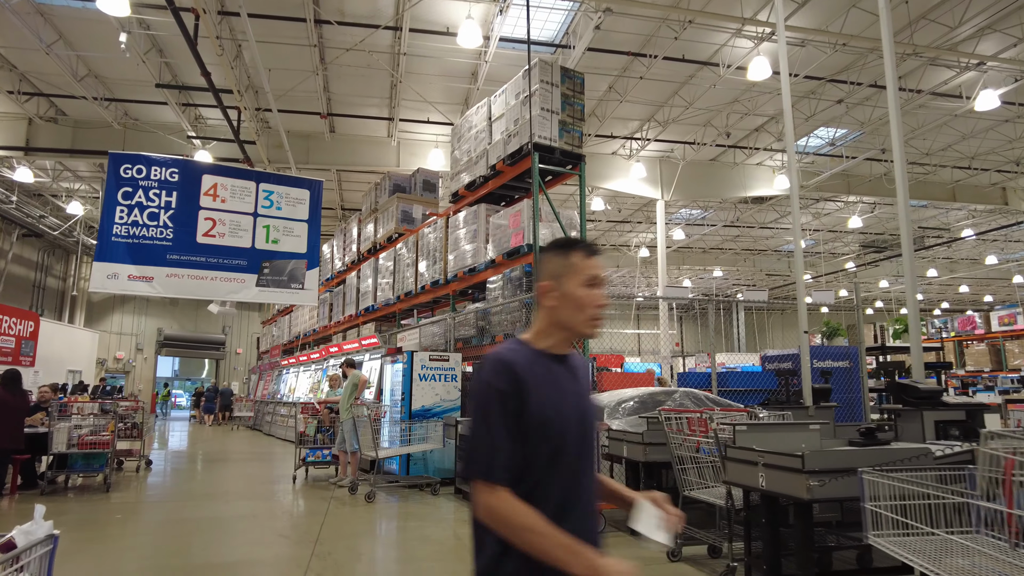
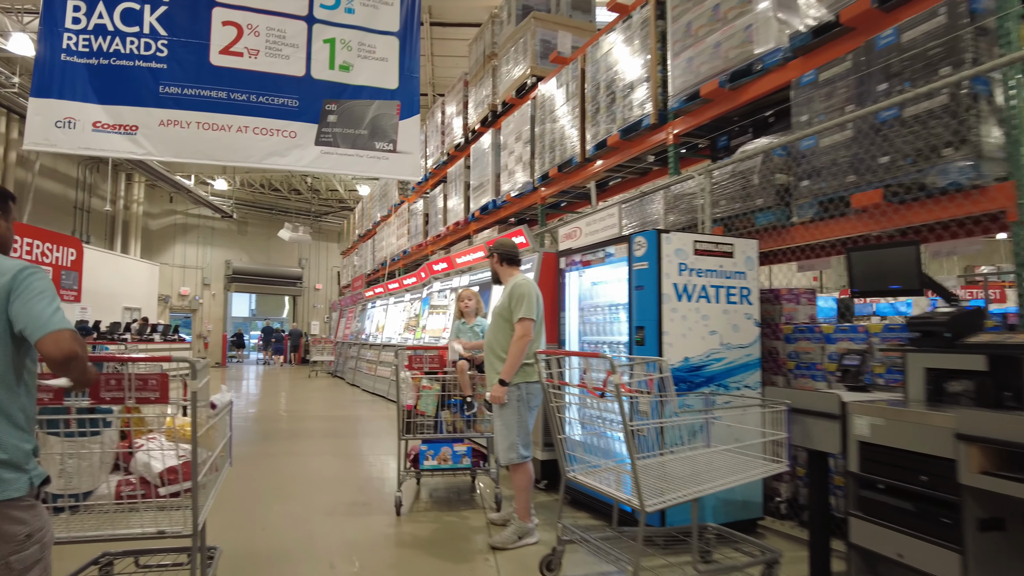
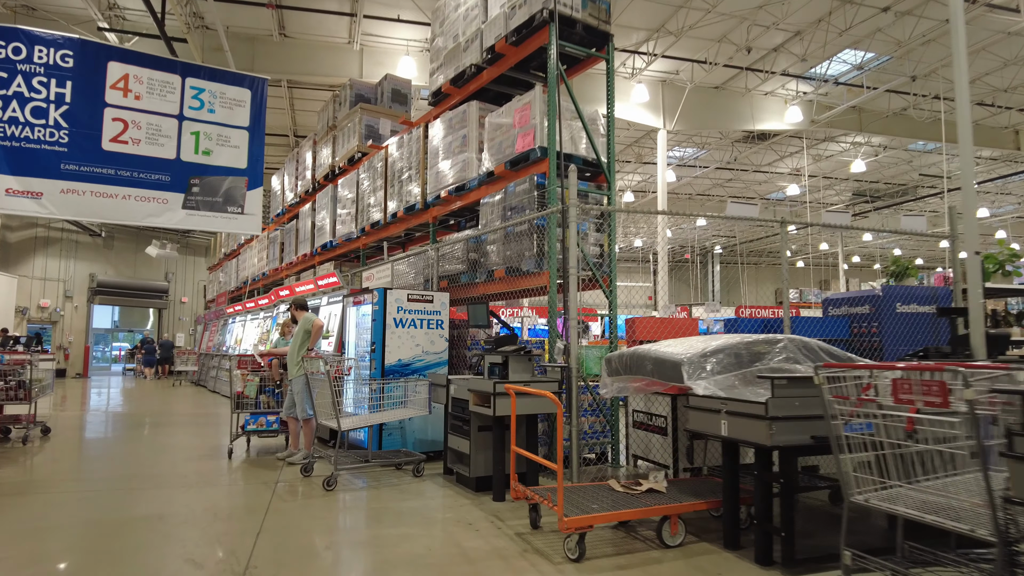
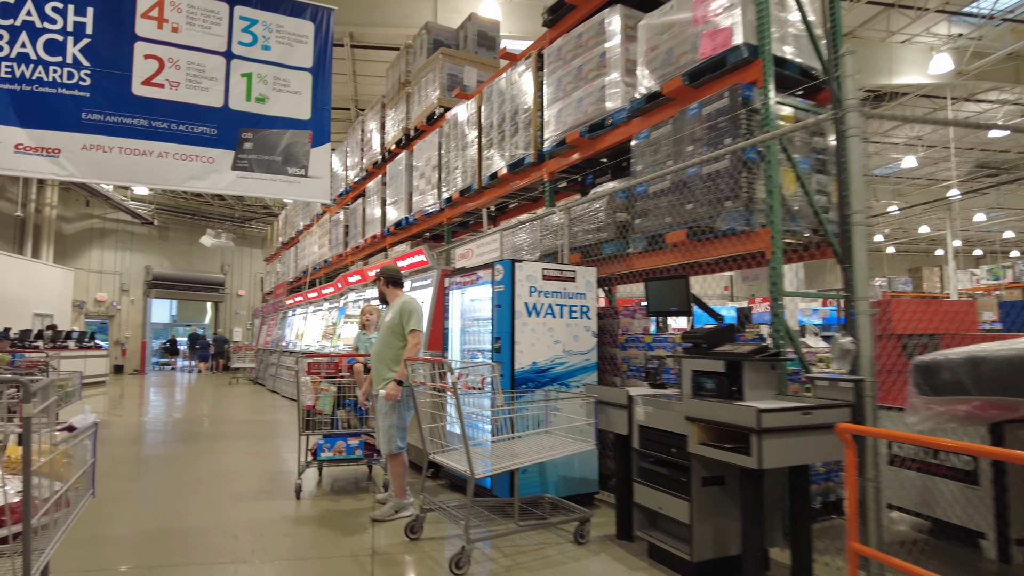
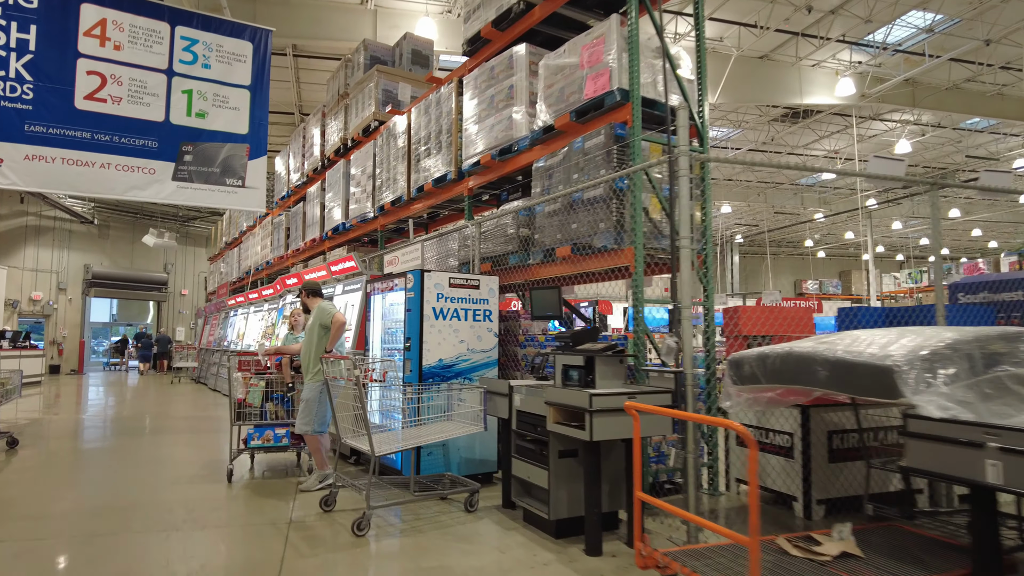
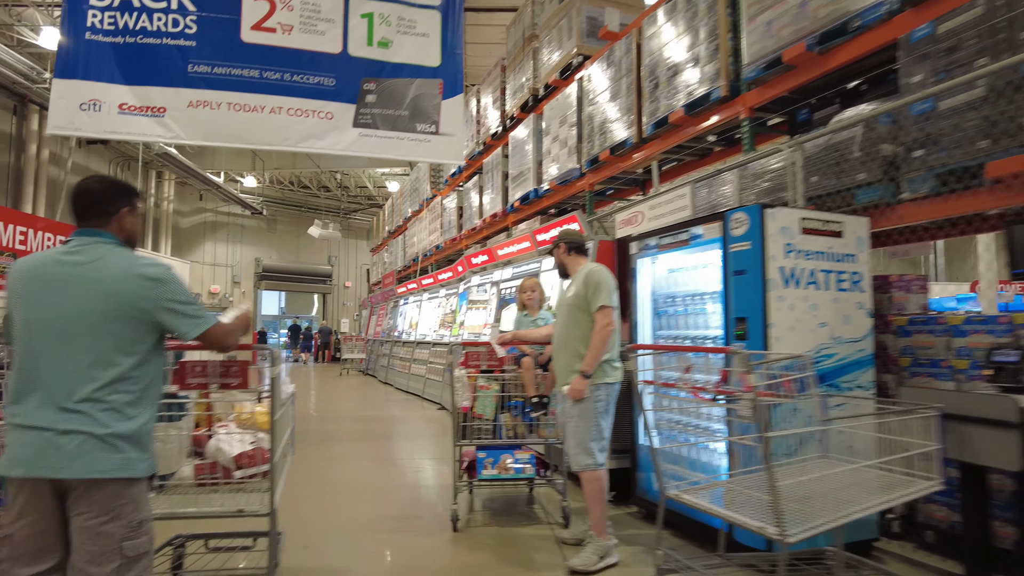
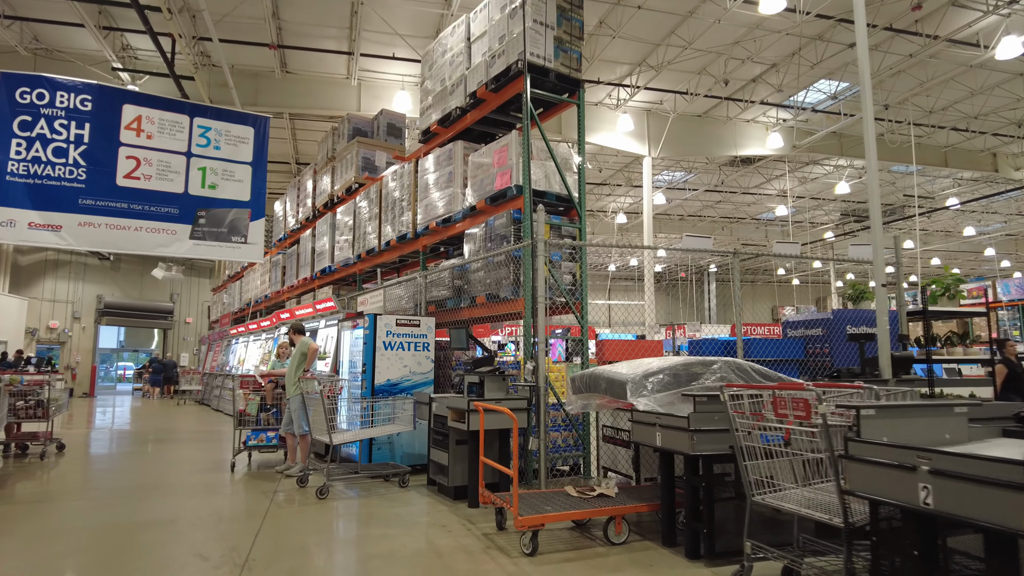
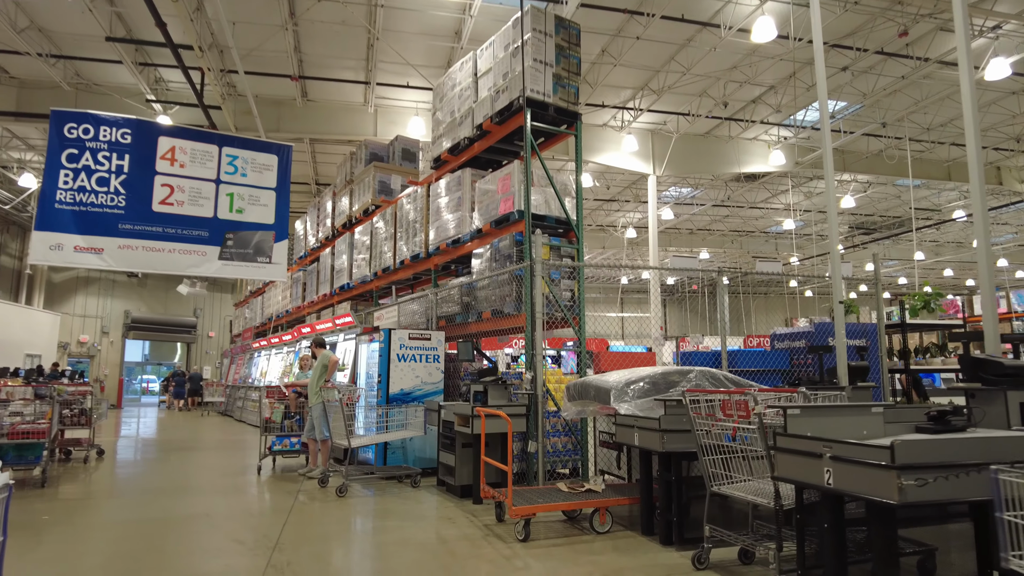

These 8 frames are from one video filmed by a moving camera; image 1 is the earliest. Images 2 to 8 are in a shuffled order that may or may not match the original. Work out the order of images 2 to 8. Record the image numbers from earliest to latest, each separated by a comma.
8, 7, 3, 5, 4, 2, 6
